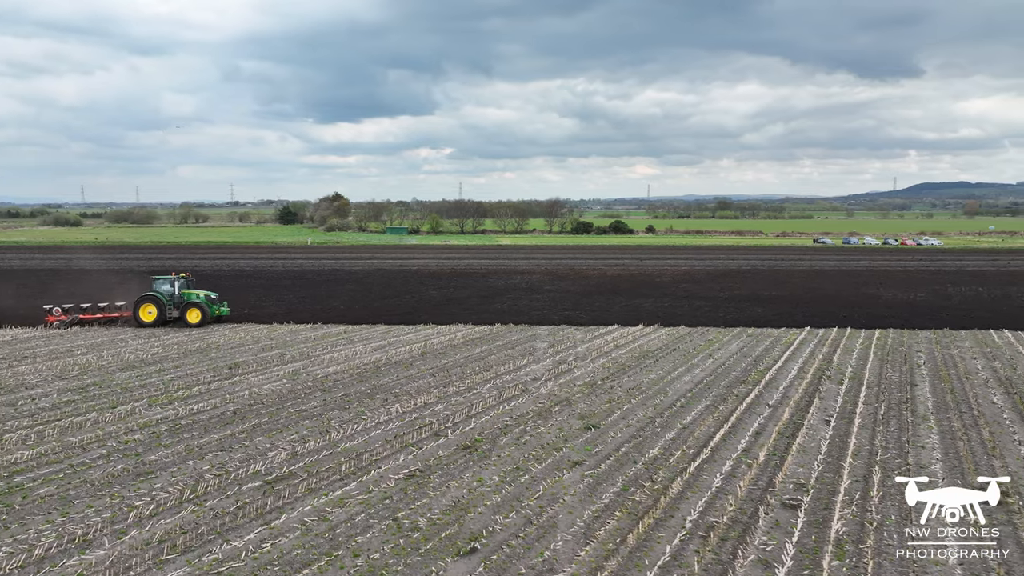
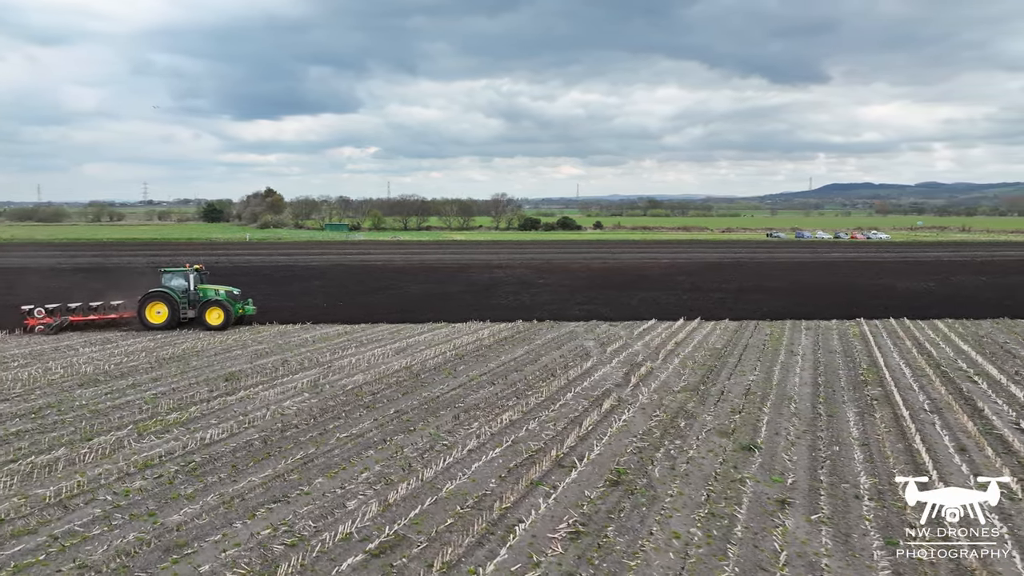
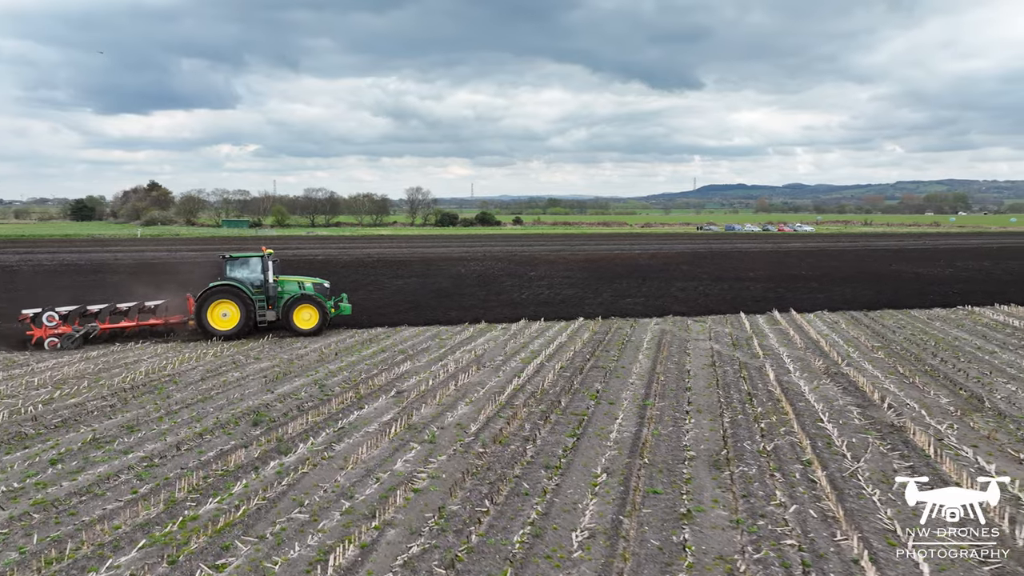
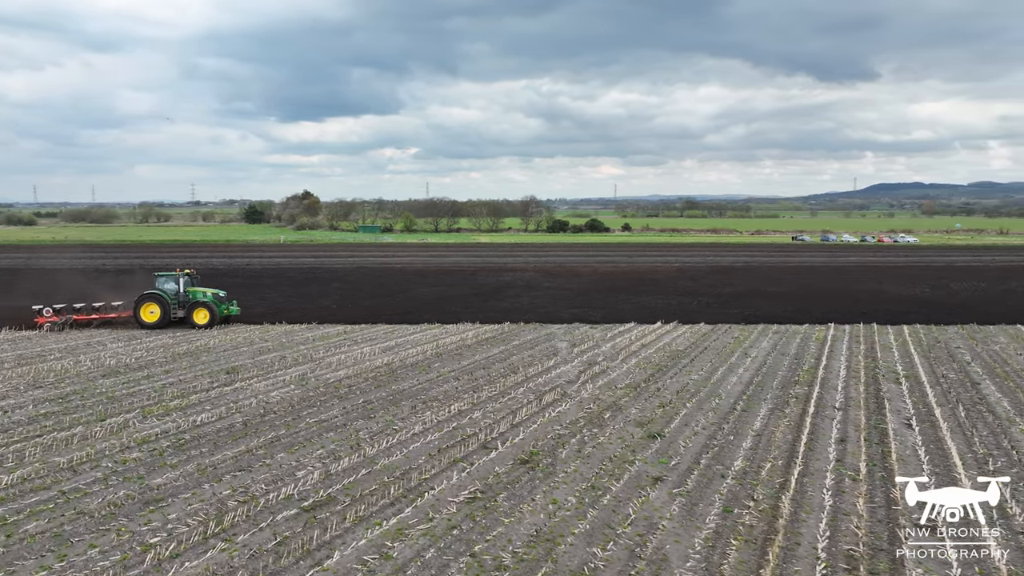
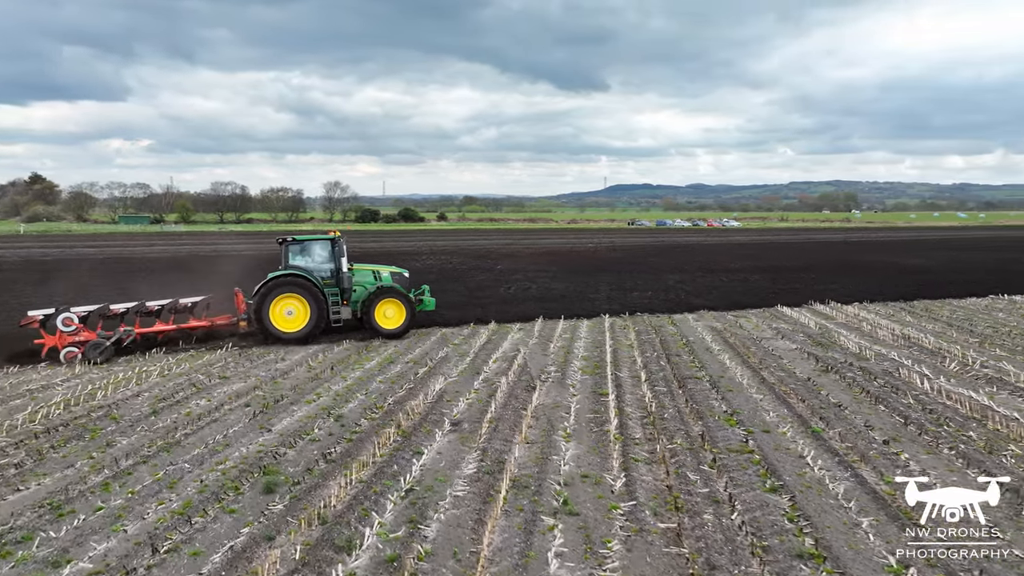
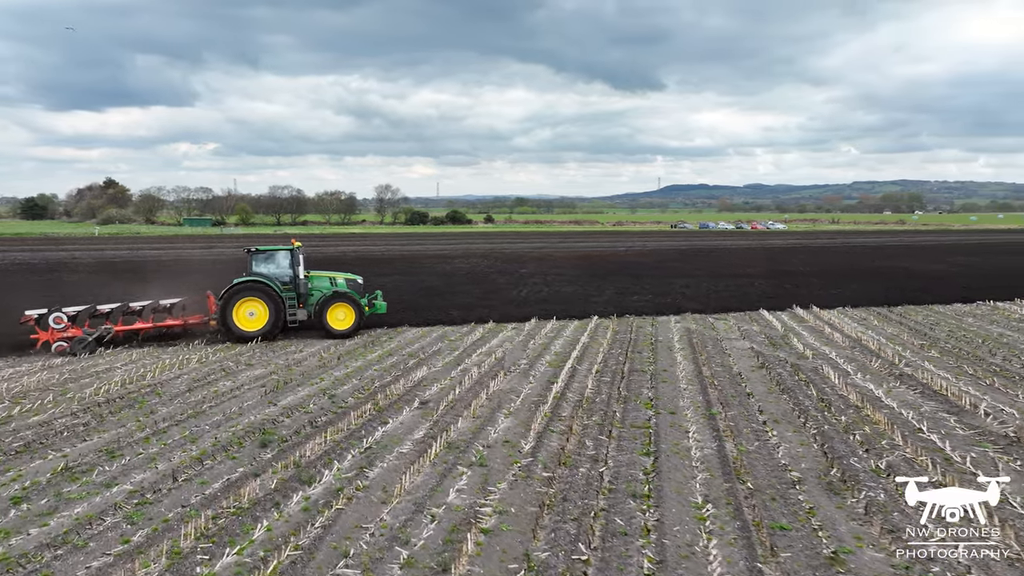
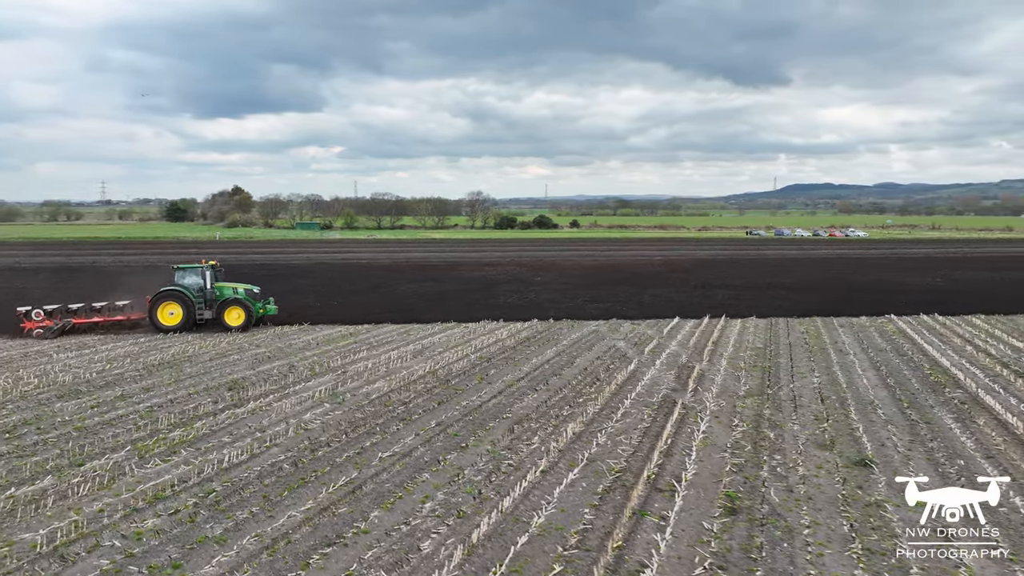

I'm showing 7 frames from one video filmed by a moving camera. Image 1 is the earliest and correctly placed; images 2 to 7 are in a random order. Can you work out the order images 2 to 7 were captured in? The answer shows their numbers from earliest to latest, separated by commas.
4, 2, 7, 3, 6, 5
